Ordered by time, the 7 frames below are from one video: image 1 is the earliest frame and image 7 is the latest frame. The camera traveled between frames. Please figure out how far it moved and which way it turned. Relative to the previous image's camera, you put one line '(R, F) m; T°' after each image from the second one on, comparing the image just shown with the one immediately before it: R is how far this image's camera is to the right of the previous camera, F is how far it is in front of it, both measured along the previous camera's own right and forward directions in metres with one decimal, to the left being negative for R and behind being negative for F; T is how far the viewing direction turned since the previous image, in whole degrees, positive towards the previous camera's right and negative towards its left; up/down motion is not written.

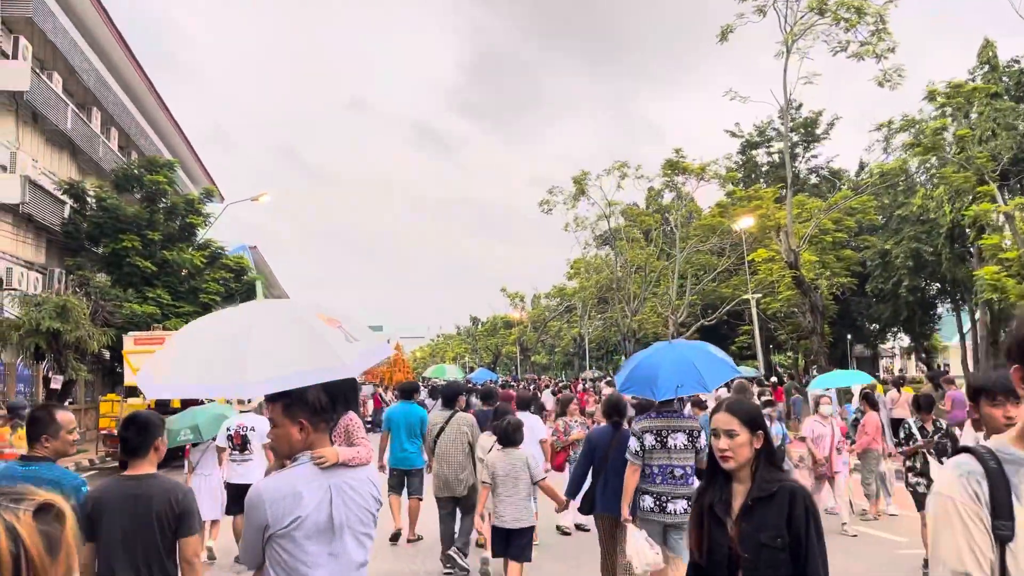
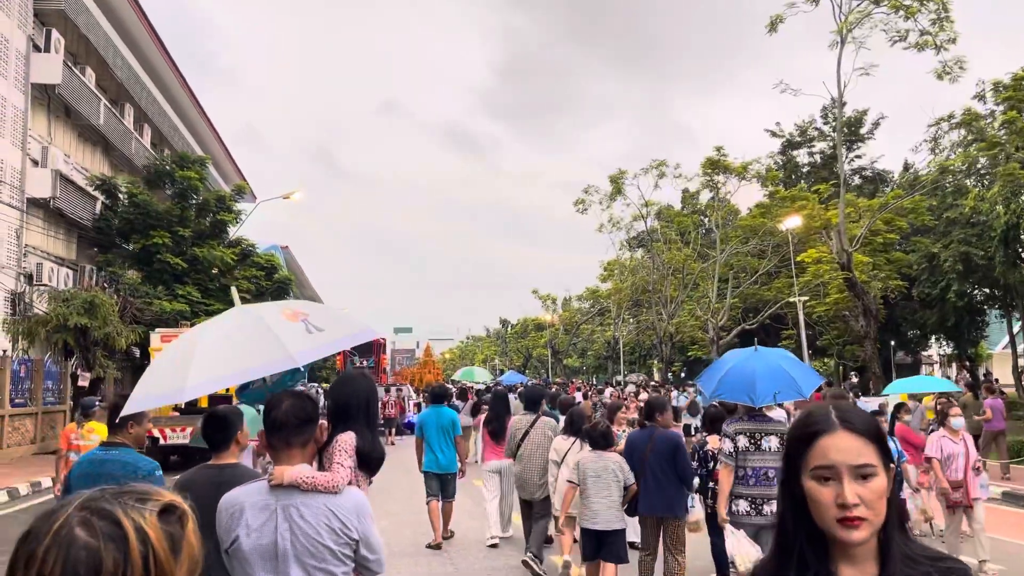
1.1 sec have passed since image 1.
(-0.2, +0.7) m; -2°
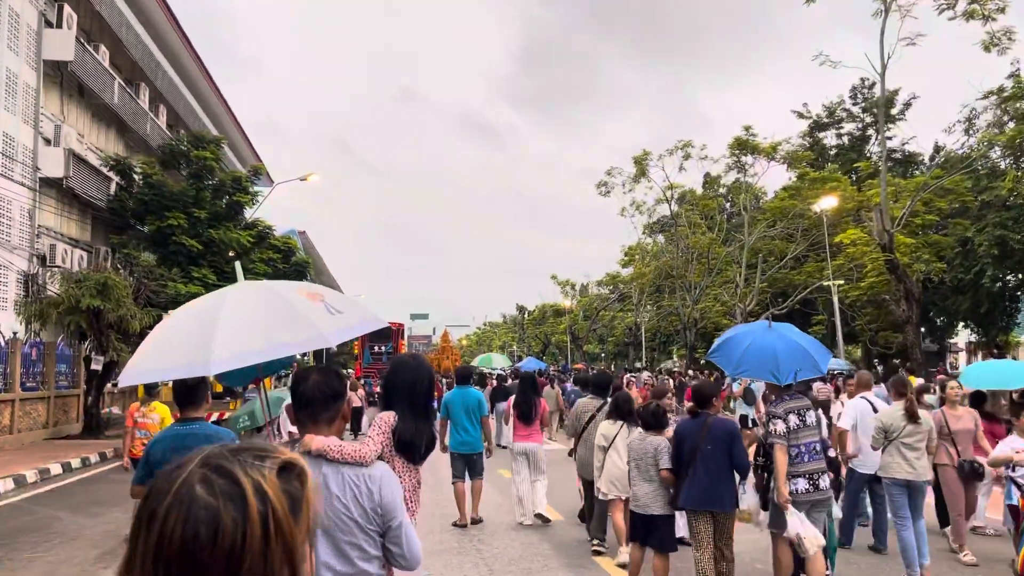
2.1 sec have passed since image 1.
(-0.2, +0.6) m; -1°
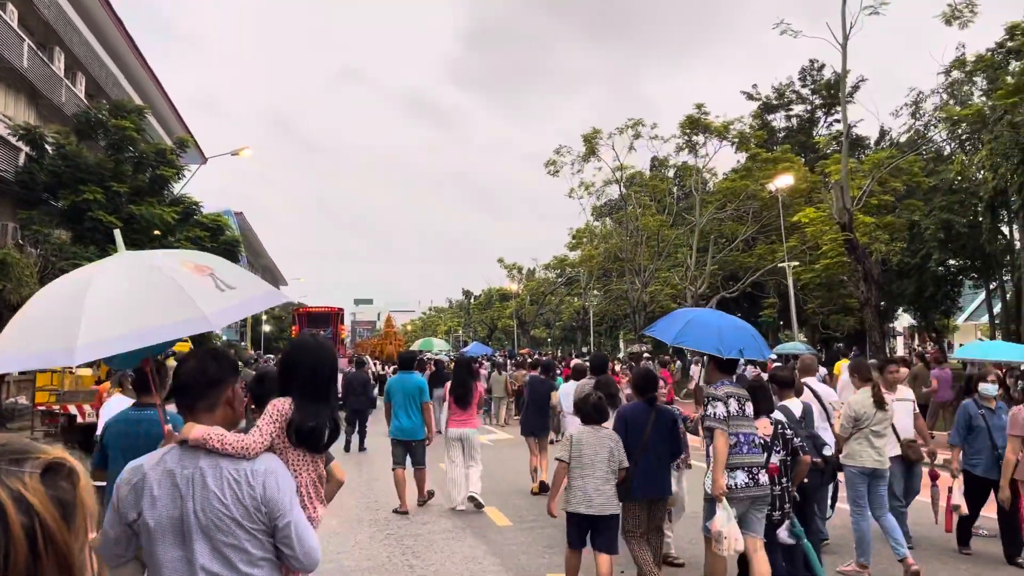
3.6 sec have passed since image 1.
(0.0, +1.0) m; +4°
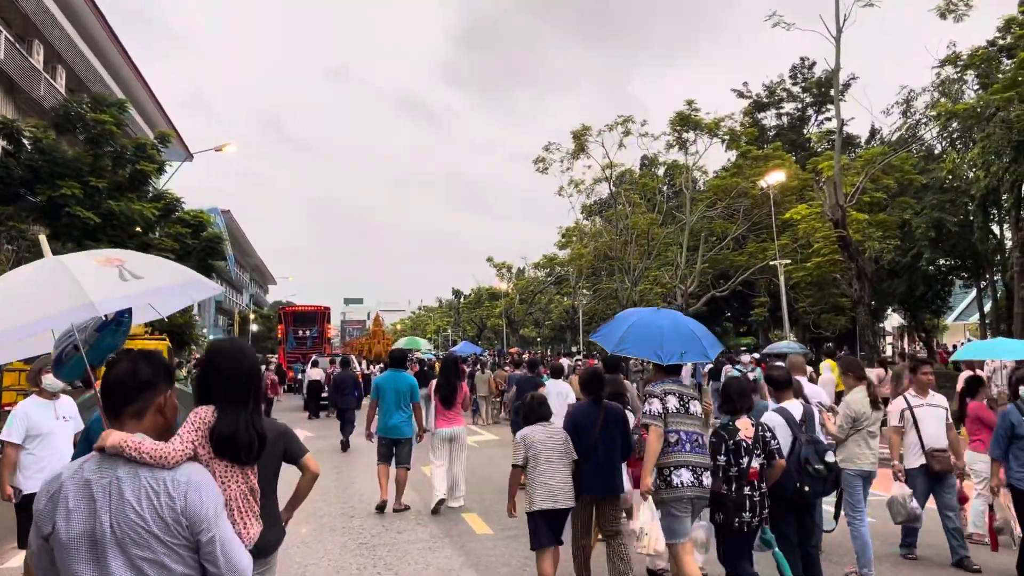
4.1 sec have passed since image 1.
(+0.1, +0.4) m; +1°
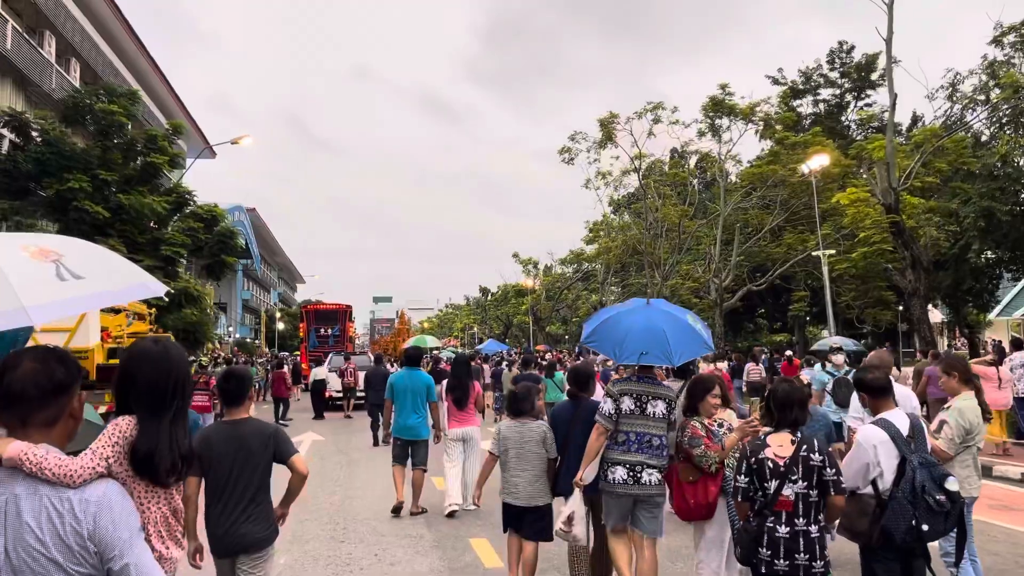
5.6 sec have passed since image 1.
(+0.1, +1.1) m; -2°
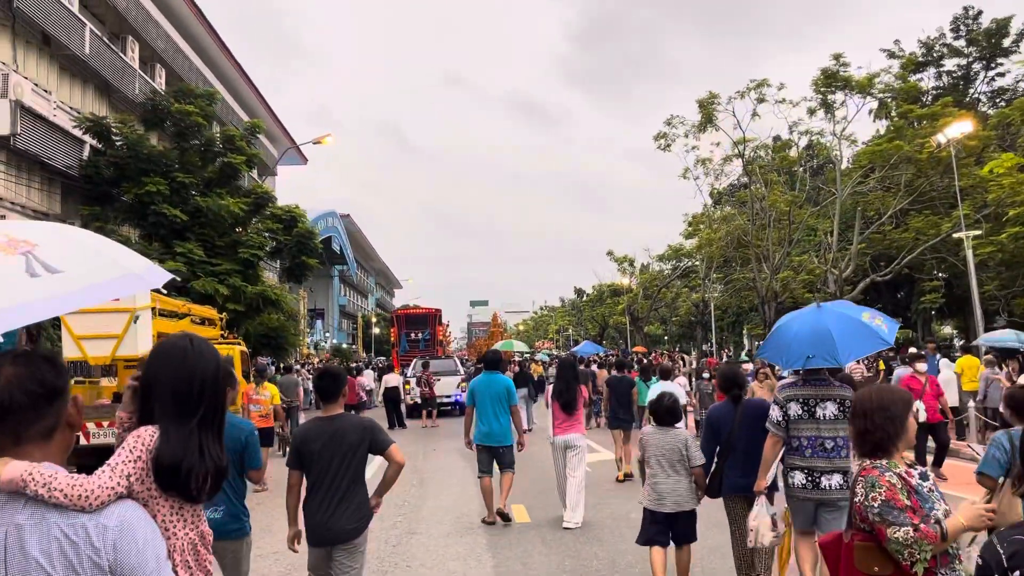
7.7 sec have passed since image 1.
(+0.1, +1.5) m; -7°
